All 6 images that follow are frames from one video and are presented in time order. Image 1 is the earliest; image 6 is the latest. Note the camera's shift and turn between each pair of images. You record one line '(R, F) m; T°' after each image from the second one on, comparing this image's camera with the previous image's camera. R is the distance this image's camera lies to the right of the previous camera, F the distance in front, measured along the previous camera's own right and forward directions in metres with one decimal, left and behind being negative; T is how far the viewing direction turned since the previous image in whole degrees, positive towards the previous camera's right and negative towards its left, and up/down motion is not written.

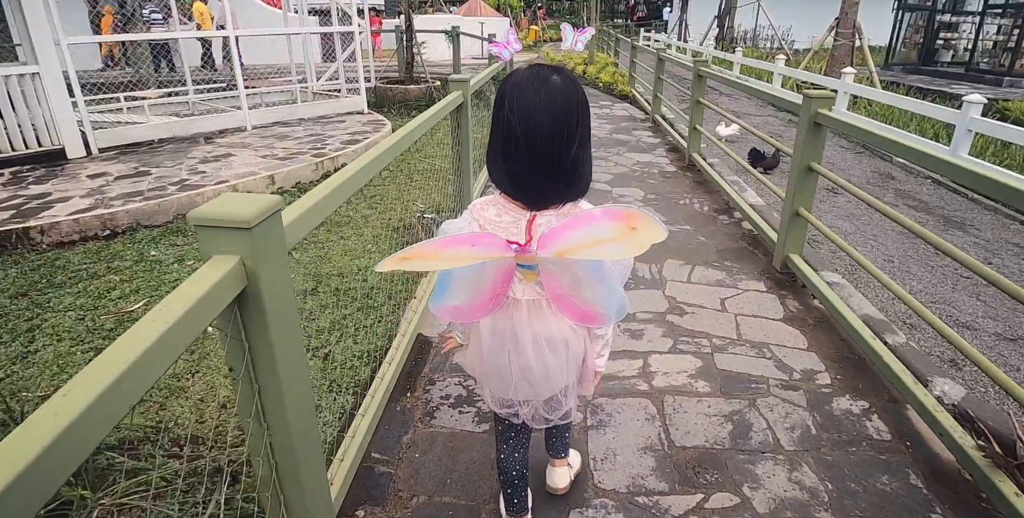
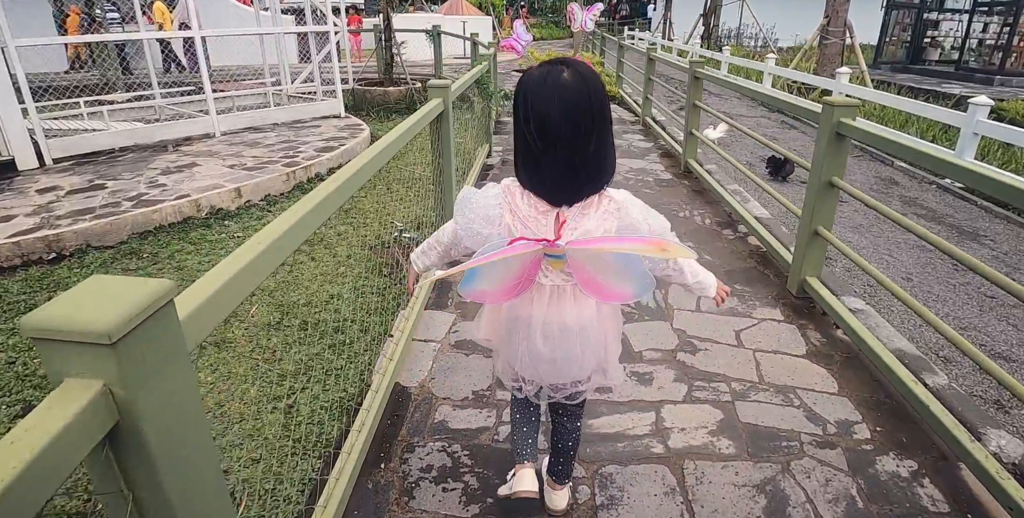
(0.0, +0.3) m; +1°
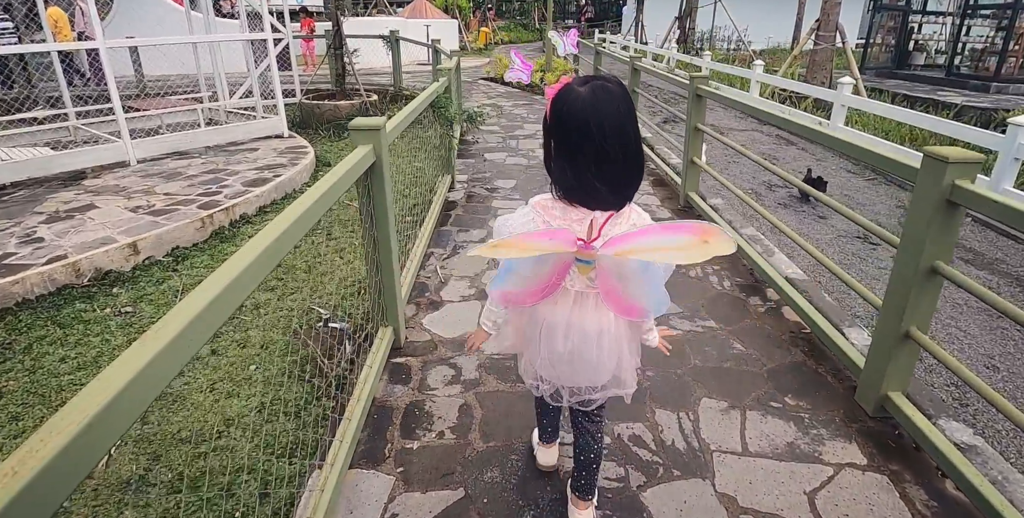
(0.0, +0.9) m; +3°
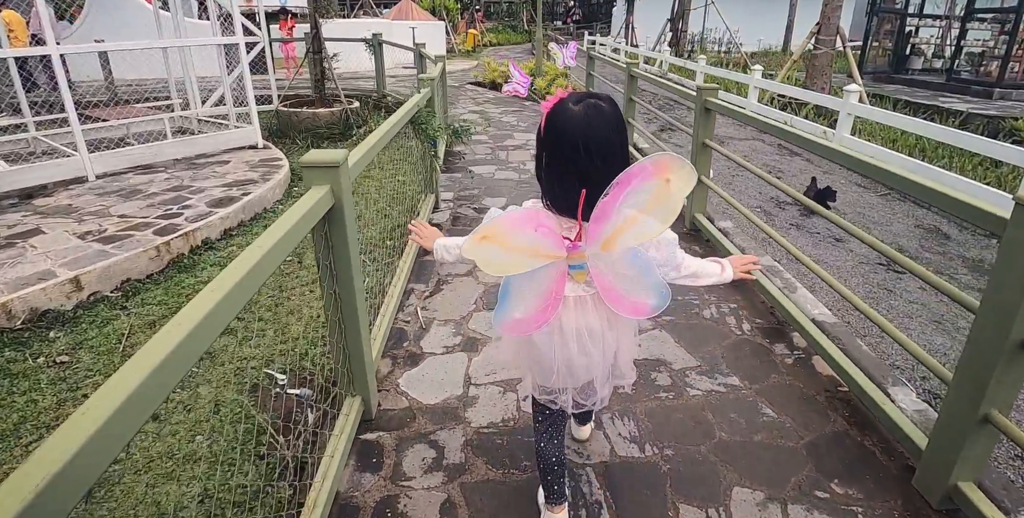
(0.0, +0.4) m; +1°
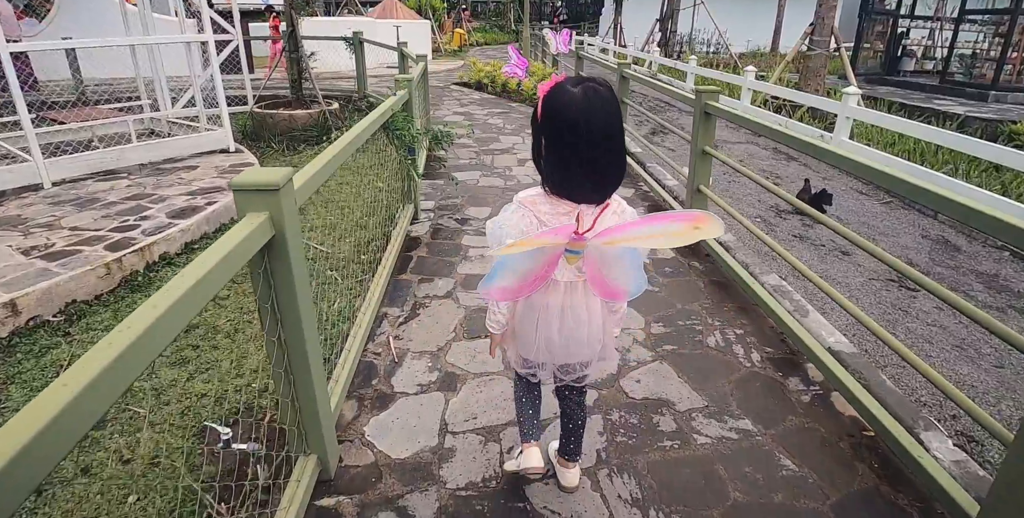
(0.0, +0.3) m; +1°
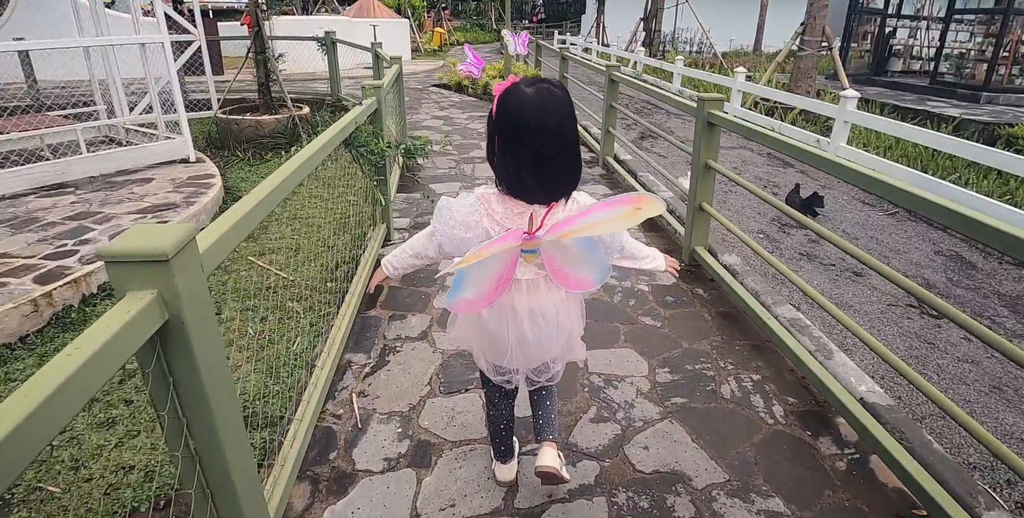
(0.0, +0.4) m; +2°
